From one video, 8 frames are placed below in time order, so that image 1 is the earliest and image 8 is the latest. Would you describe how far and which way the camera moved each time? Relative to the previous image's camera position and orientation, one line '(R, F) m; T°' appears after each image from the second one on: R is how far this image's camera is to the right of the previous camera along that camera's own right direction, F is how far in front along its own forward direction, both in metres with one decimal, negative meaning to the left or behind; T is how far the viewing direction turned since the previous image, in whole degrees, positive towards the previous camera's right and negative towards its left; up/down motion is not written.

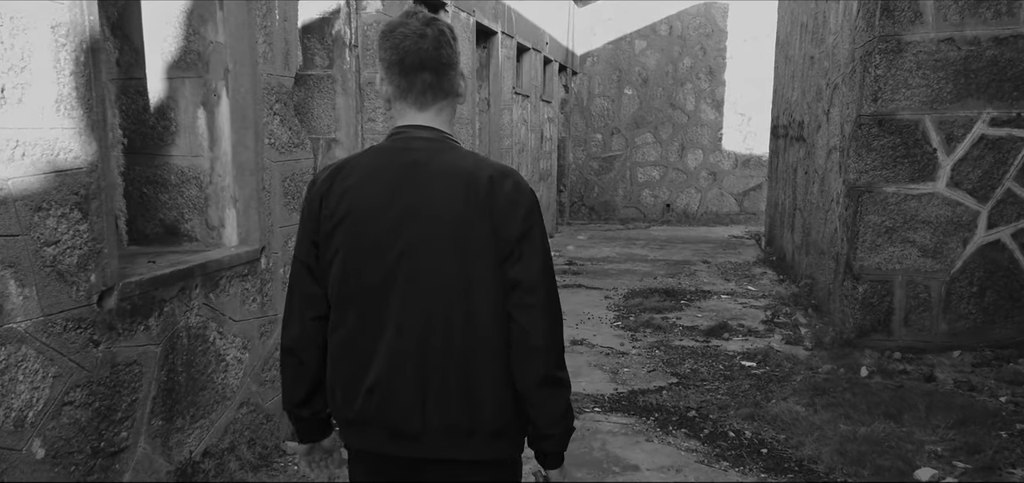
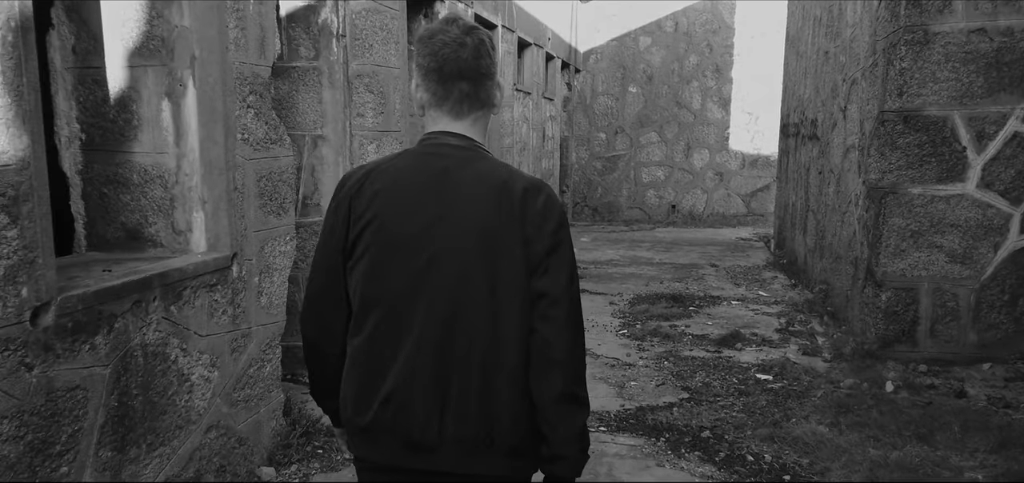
(0.0, +0.3) m; 0°
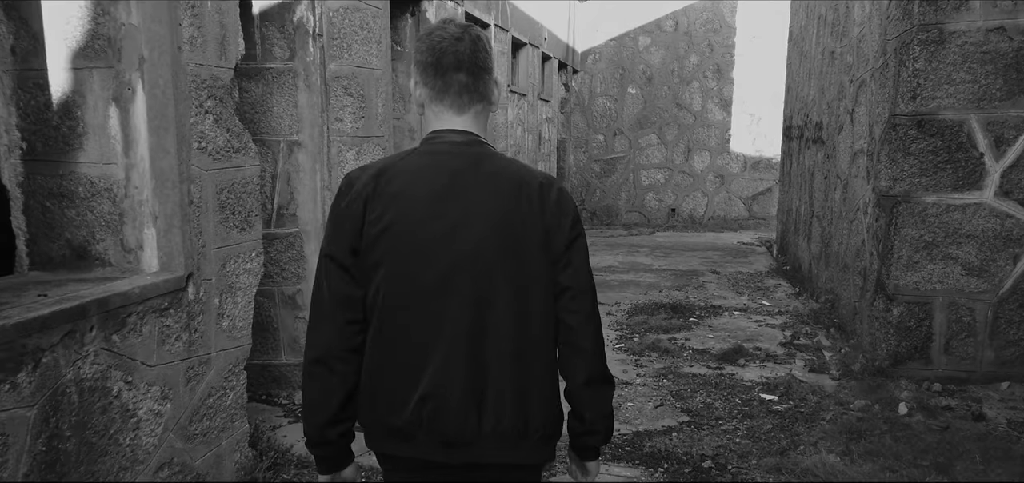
(+0.1, +0.2) m; 0°
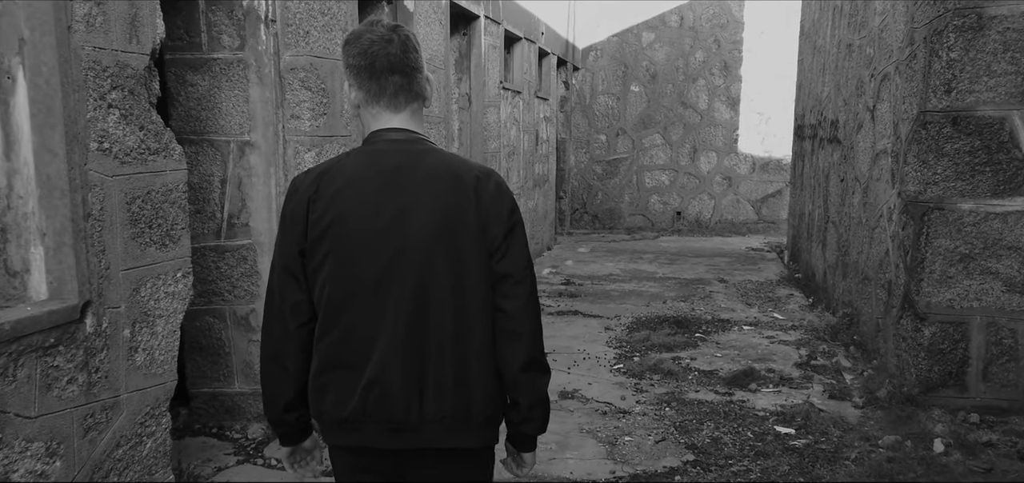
(+0.1, +0.4) m; 0°
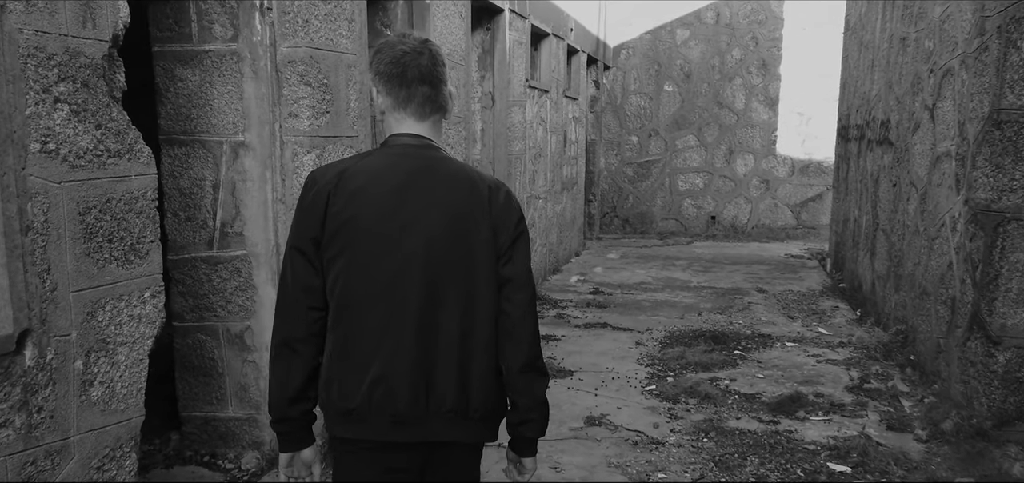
(0.0, +0.3) m; -2°
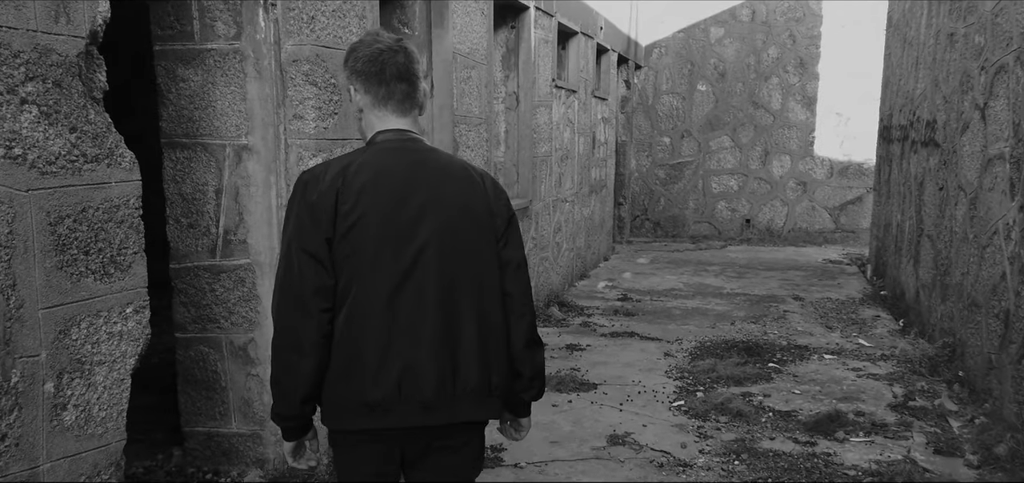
(+0.1, +0.2) m; -2°
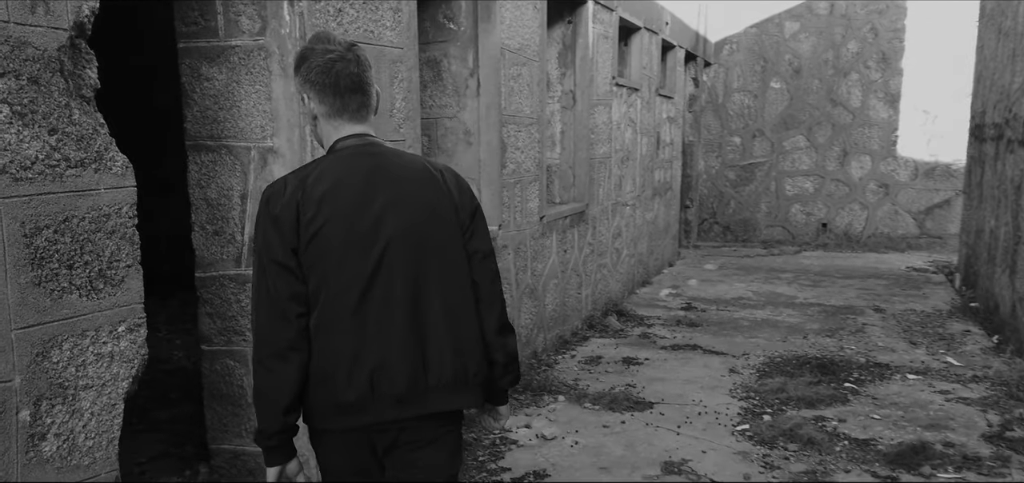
(+0.1, +0.2) m; -5°
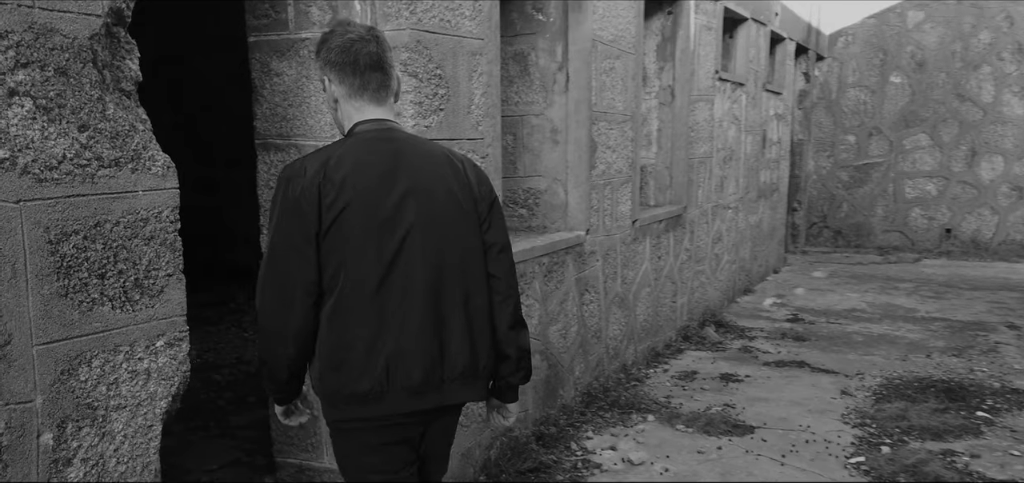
(0.0, +0.2) m; -7°
